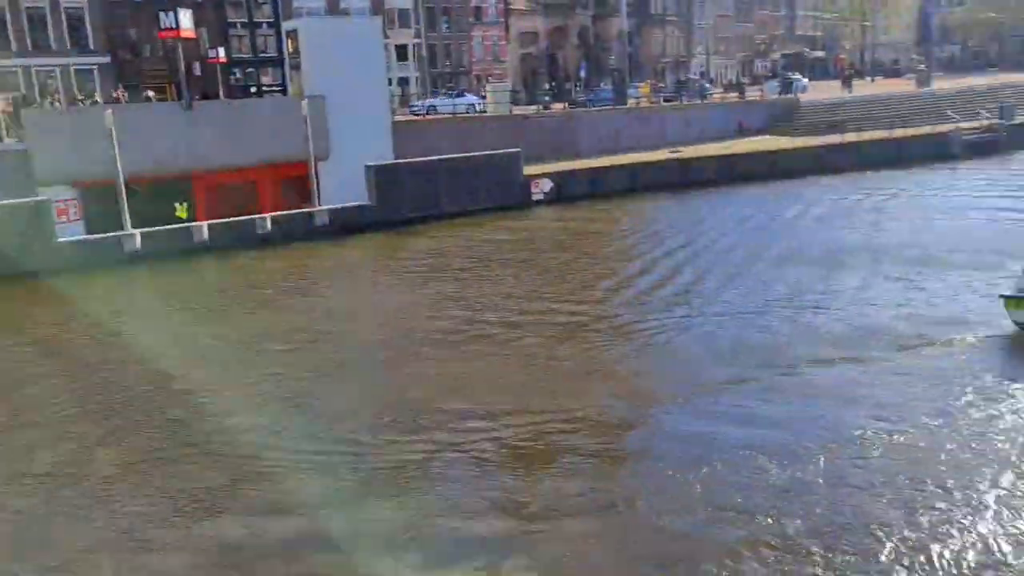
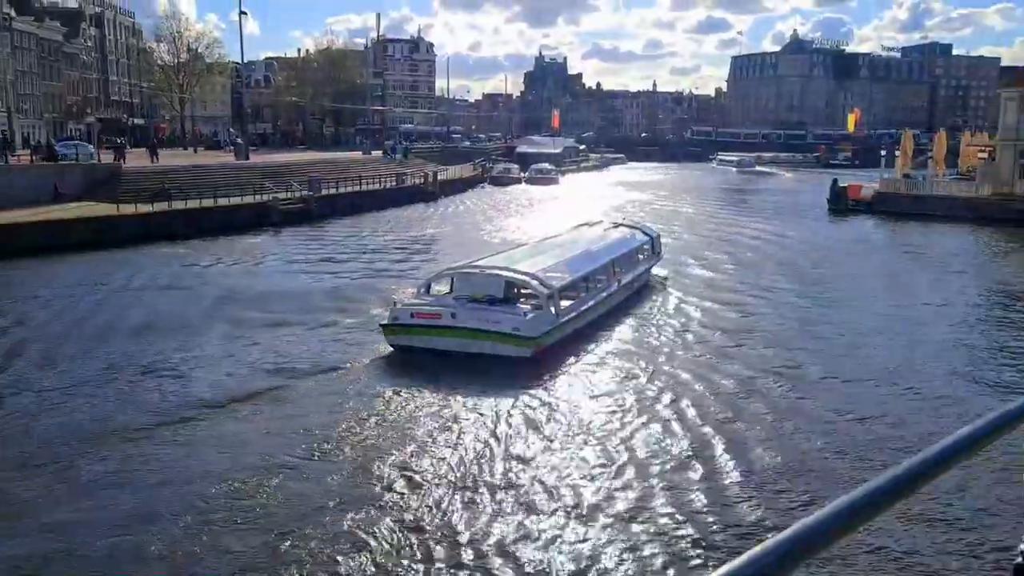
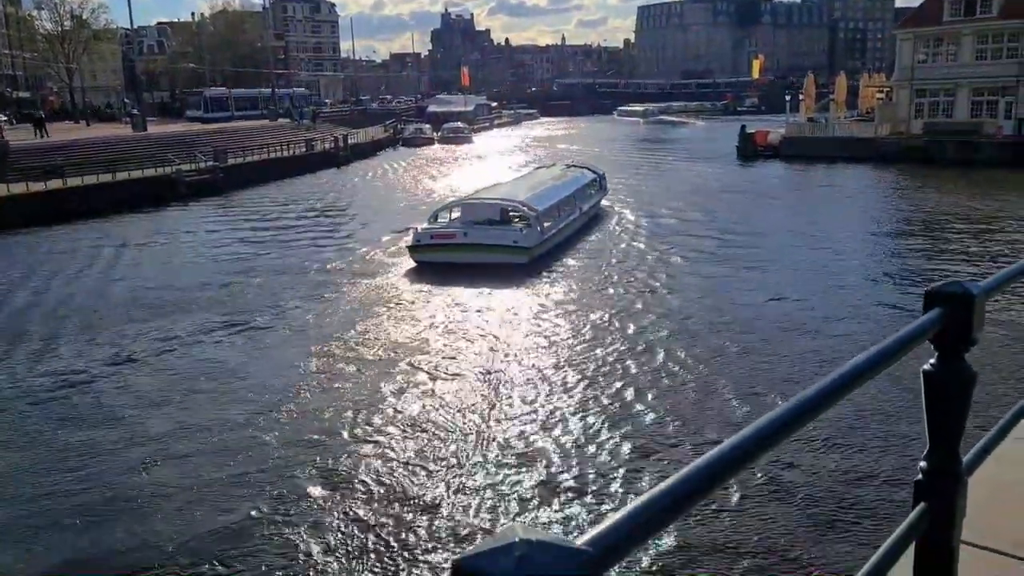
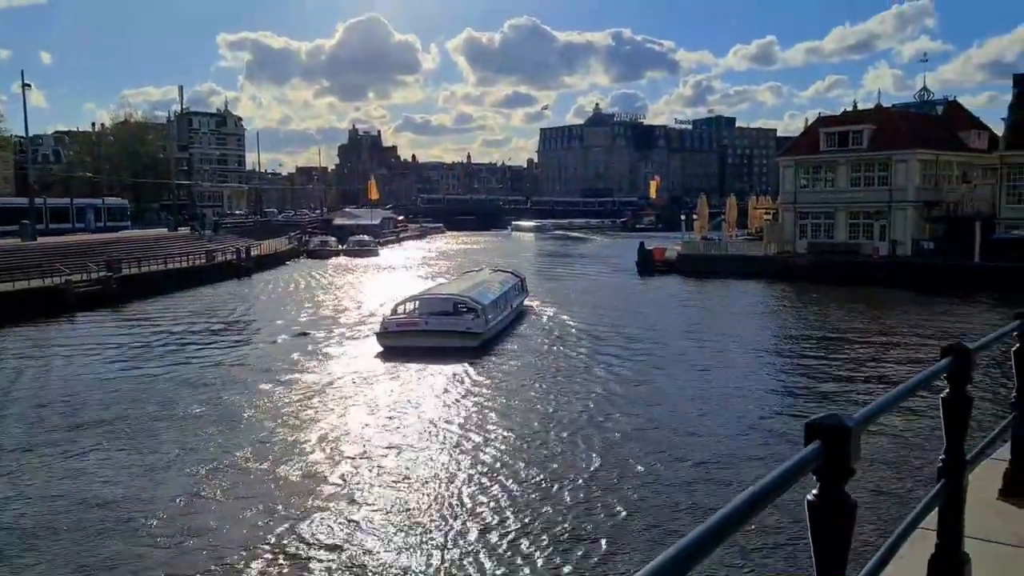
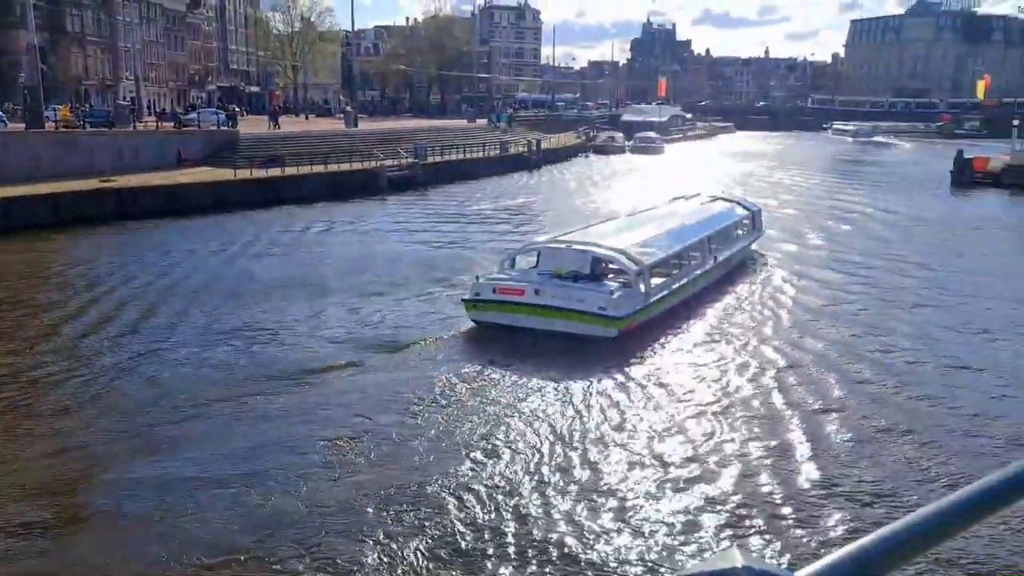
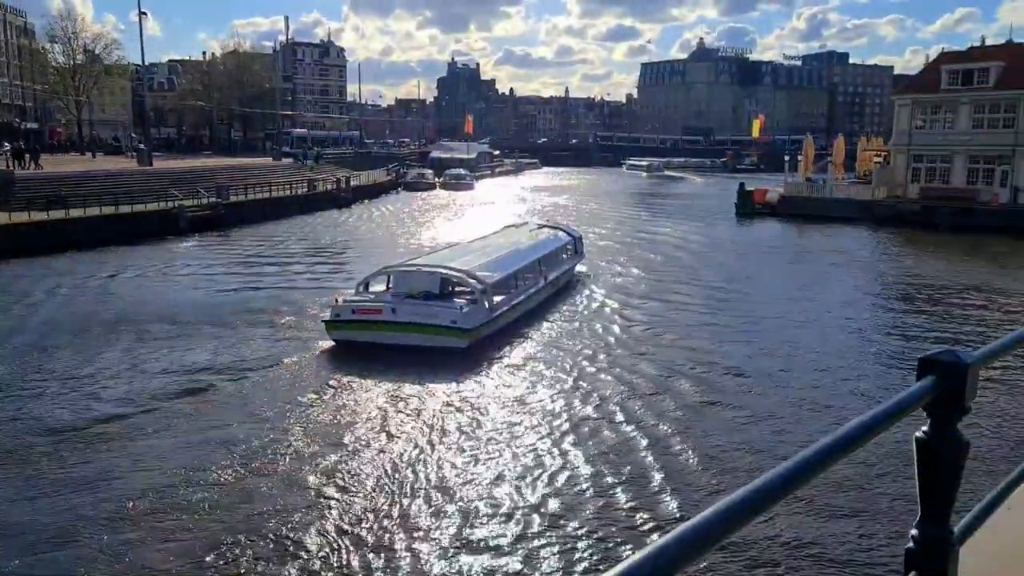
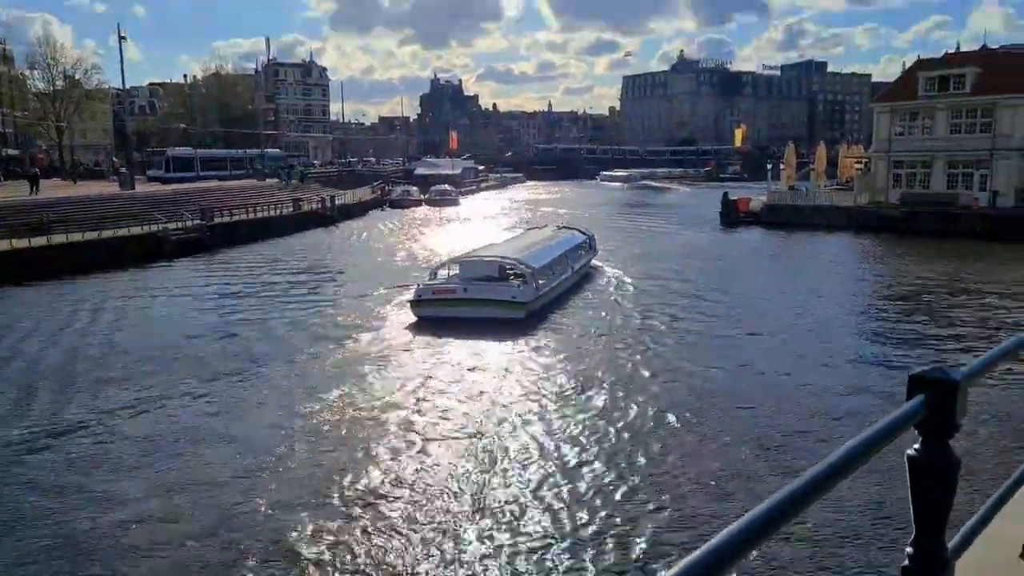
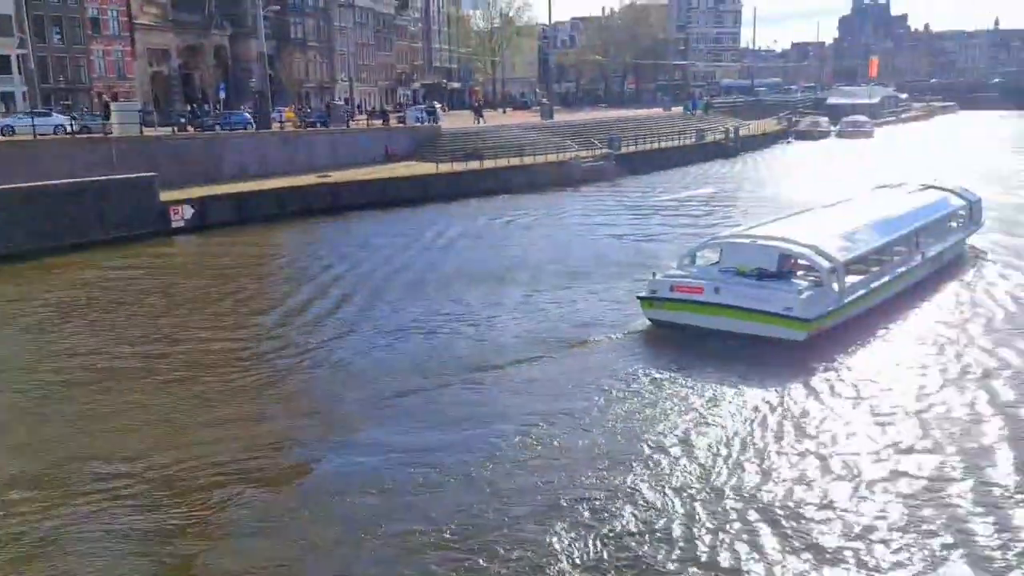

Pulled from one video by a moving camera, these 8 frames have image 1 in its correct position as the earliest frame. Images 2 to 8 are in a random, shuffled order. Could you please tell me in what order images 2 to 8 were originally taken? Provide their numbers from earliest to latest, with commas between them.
8, 5, 2, 6, 3, 7, 4
